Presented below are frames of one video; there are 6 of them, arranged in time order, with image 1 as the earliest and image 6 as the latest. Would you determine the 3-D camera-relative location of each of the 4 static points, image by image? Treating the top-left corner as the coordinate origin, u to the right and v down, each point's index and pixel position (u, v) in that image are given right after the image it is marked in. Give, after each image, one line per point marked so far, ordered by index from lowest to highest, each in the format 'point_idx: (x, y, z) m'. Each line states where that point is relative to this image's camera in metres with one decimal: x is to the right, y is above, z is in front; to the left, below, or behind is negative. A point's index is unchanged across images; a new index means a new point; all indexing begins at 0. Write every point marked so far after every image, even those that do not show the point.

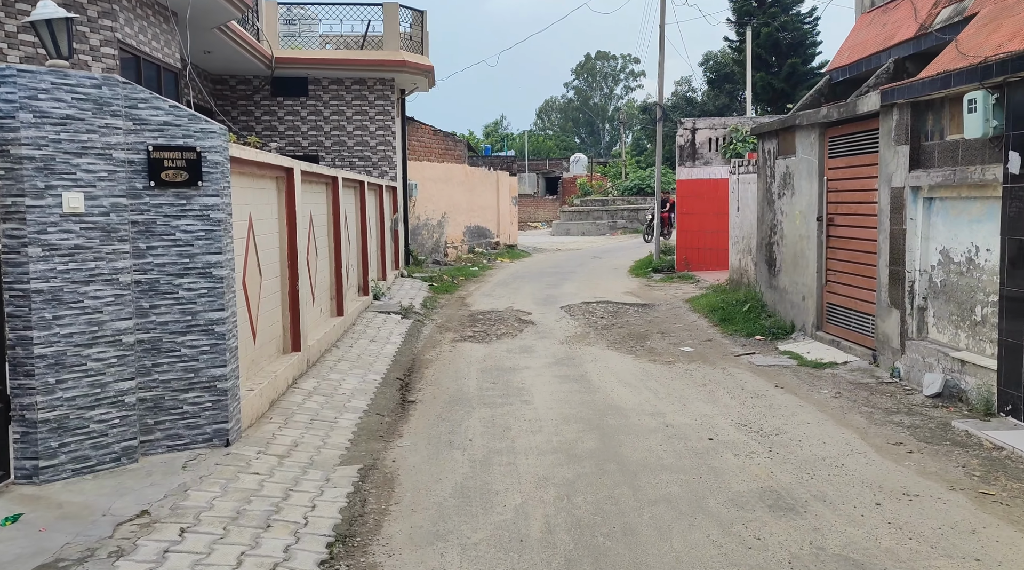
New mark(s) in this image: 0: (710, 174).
0: (+3.6, +2.0, +16.7) m
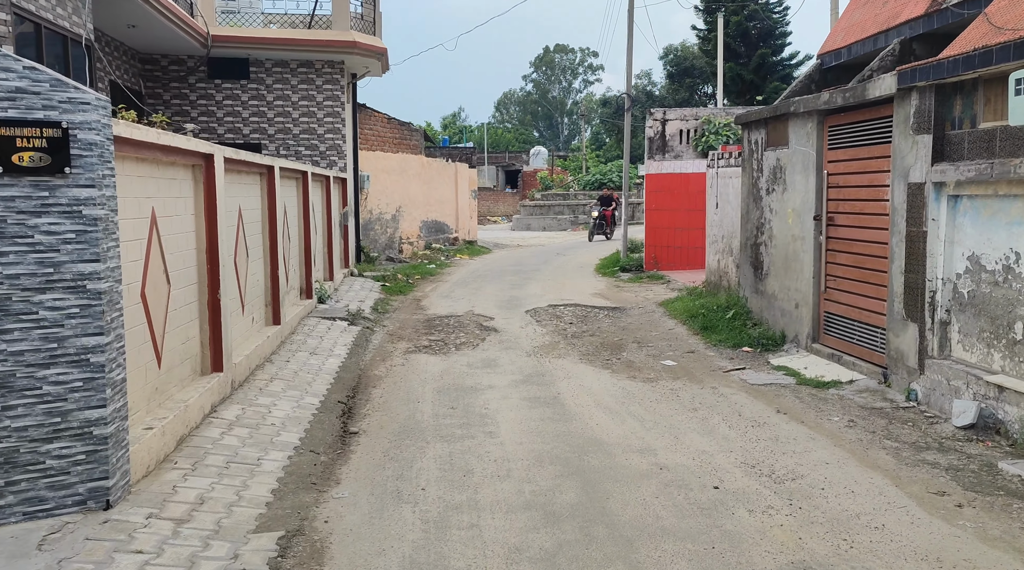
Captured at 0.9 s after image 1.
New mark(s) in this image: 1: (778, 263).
0: (+2.9, +2.0, +15.8) m
1: (+2.4, +0.2, +8.5) m
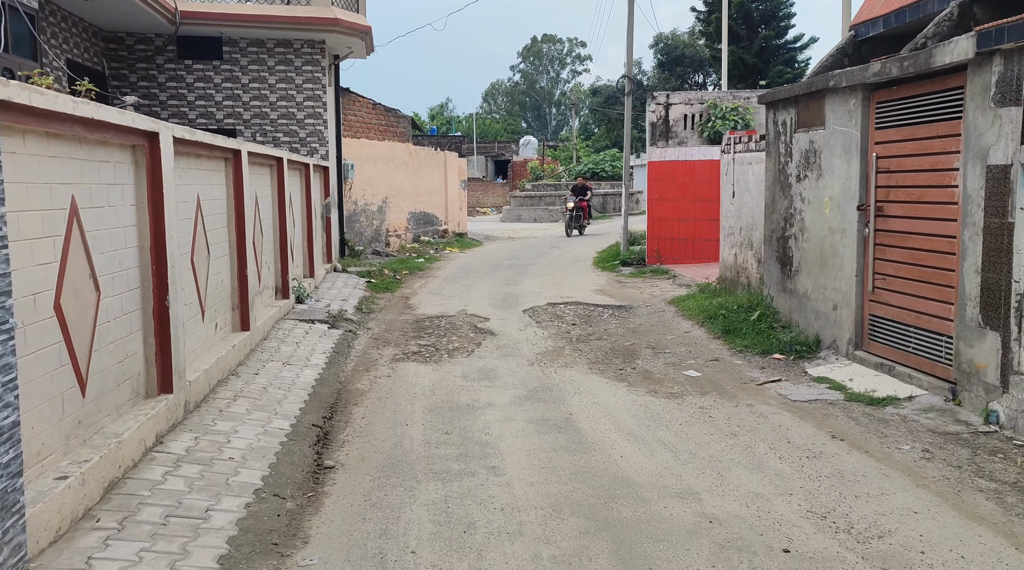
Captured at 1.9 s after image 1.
0: (+2.8, +2.1, +14.8) m
1: (+2.4, +0.2, +7.5) m
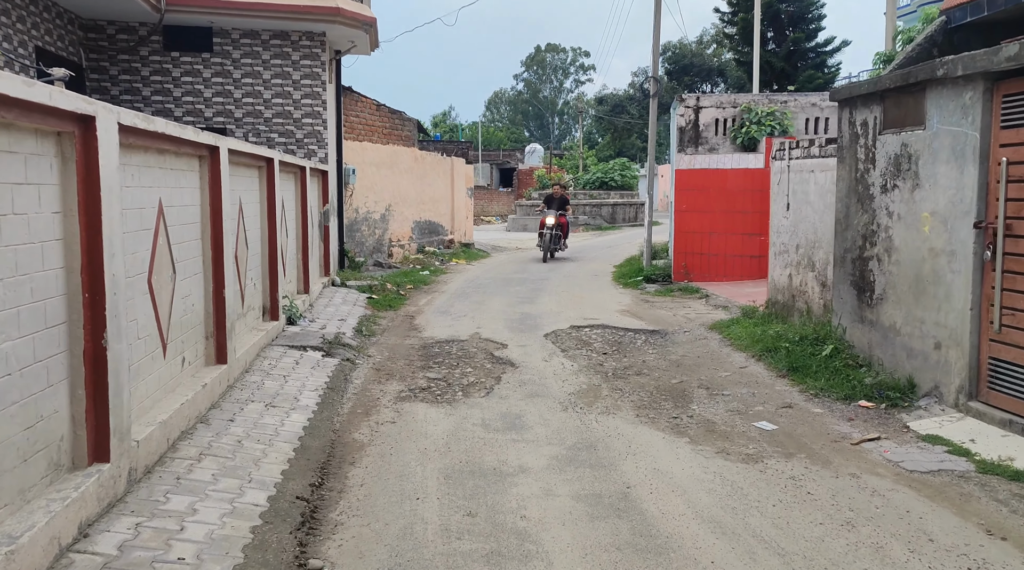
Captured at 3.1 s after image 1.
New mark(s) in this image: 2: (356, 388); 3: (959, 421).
0: (+3.1, +1.8, +13.6) m
1: (+2.7, 0.0, +6.3) m
2: (-1.2, -0.8, +7.0) m
3: (+2.6, -0.8, +5.4) m
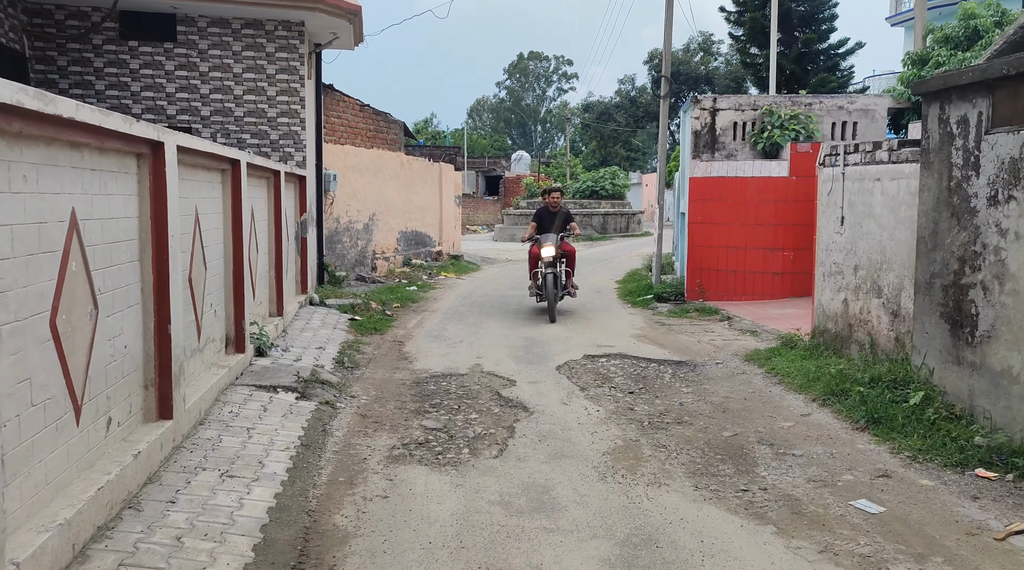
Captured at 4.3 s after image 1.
0: (+3.0, +1.5, +12.4) m
1: (+2.8, -0.2, +5.0) m
2: (-1.1, -1.0, +5.7) m
3: (+2.8, -1.0, +4.2) m
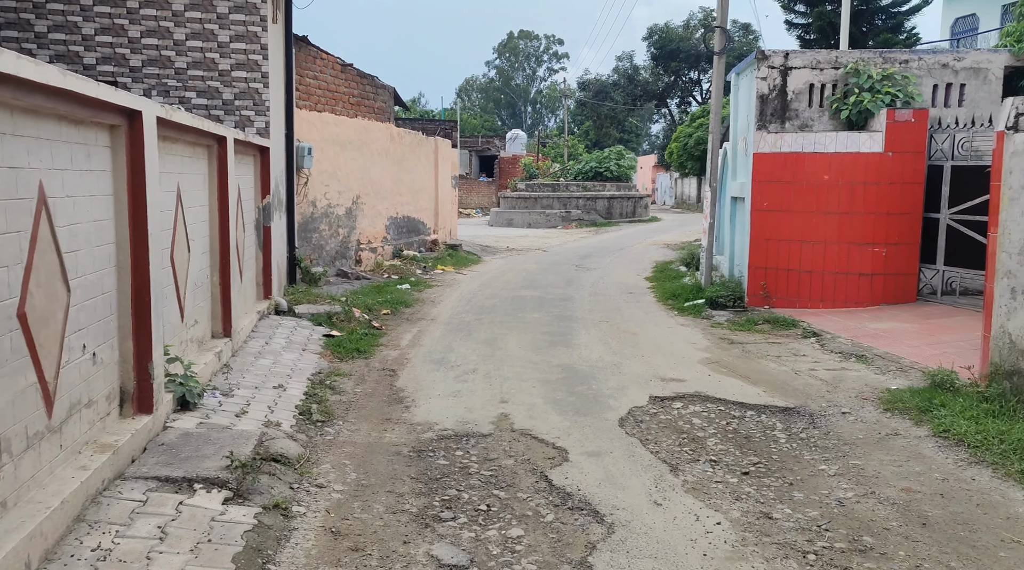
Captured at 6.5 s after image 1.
0: (+3.3, +1.5, +9.8) m
1: (+3.1, -0.4, +2.5) m
2: (-0.8, -1.1, +3.1) m
3: (+3.1, -1.2, +1.7) m
